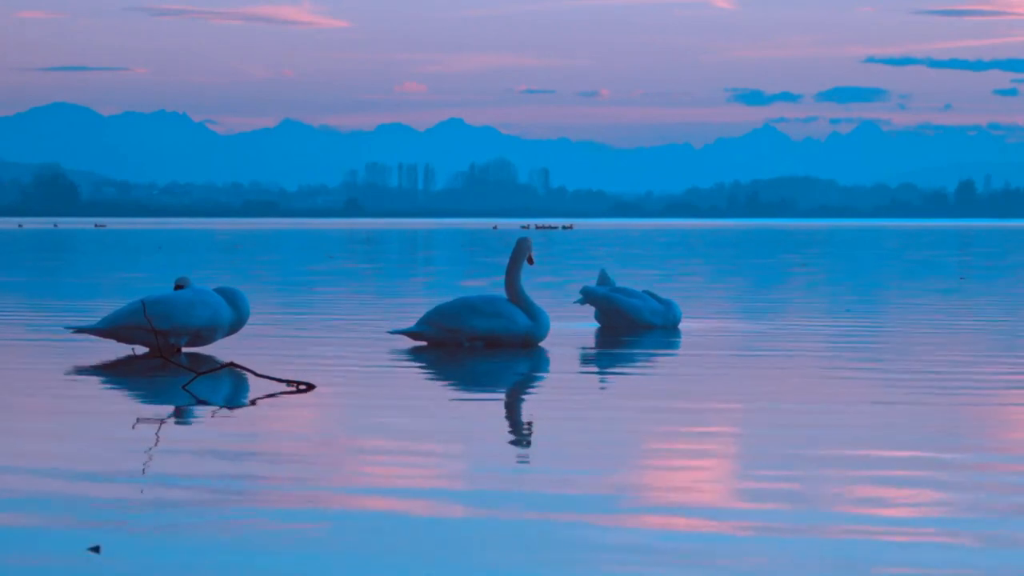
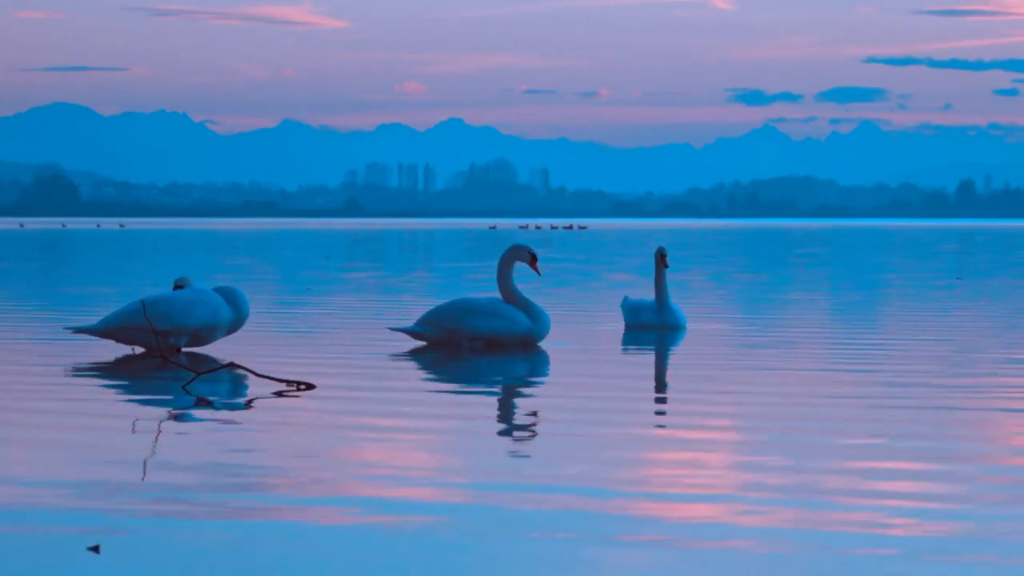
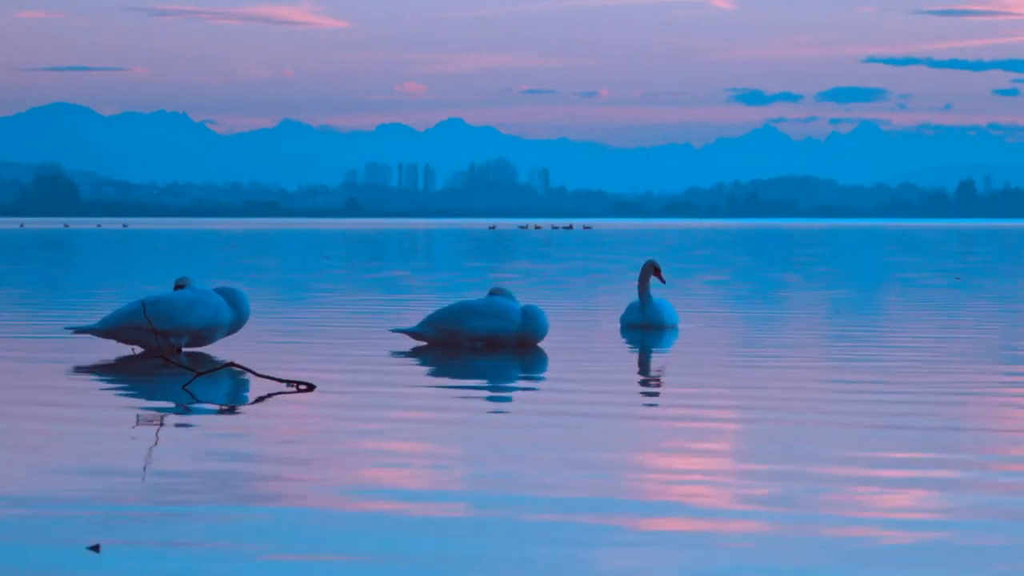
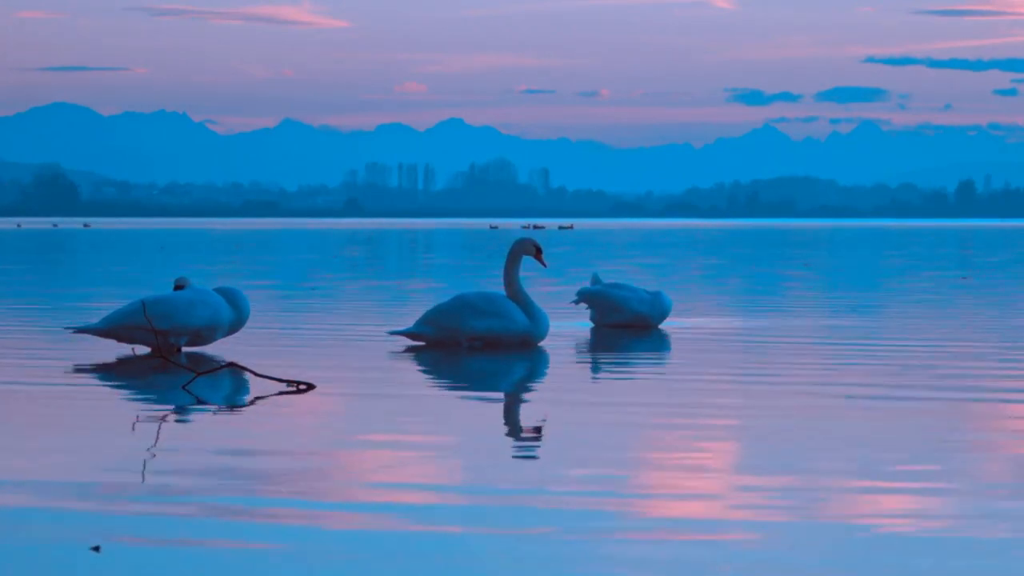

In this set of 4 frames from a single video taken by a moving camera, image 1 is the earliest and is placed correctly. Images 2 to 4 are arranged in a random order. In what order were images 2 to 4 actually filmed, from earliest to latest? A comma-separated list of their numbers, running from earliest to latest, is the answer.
4, 3, 2
